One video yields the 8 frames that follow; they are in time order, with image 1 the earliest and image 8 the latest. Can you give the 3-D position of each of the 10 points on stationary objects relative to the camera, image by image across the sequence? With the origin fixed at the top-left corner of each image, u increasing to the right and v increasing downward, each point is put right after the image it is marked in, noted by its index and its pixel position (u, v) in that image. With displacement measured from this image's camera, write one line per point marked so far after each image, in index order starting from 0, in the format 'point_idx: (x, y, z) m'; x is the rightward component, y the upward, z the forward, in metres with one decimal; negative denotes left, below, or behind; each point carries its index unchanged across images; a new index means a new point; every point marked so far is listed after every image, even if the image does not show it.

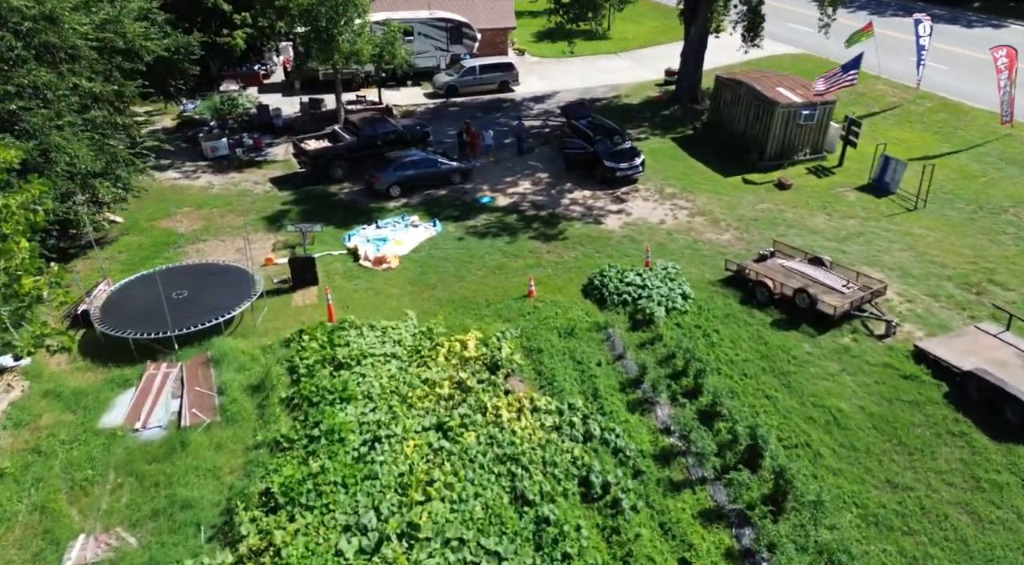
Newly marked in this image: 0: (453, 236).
0: (-1.7, +1.4, +19.7) m
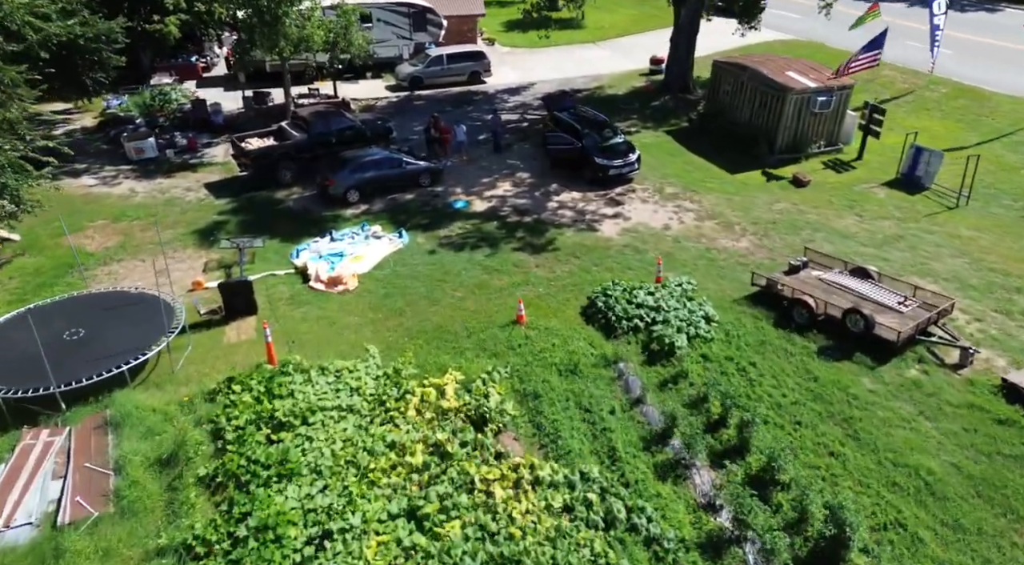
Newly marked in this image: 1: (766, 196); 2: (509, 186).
0: (-2.2, +0.9, +16.7) m
1: (+6.8, +2.3, +17.9) m
2: (-0.1, +2.8, +19.9) m
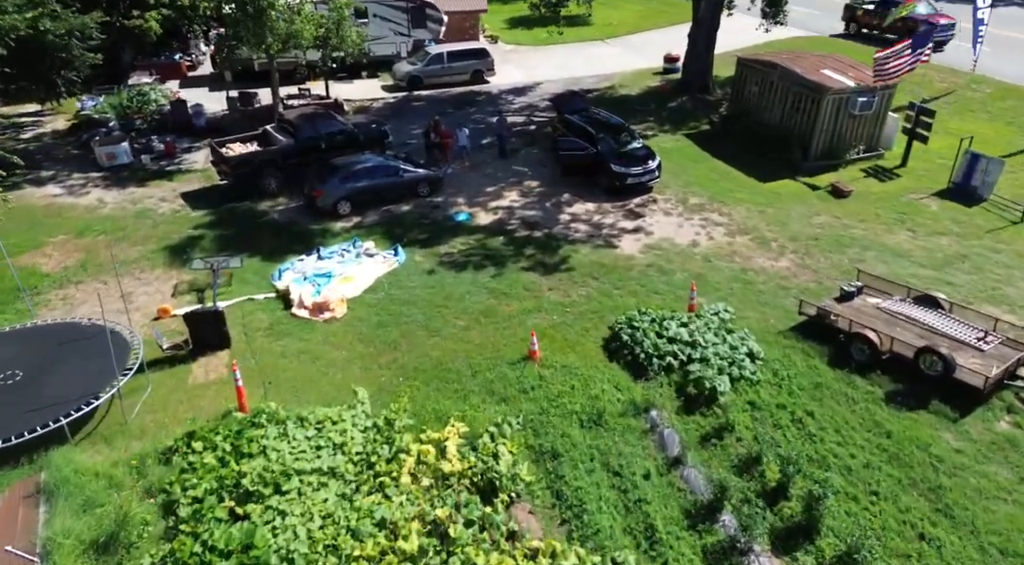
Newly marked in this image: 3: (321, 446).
0: (-2.0, +0.3, +14.8) m
1: (+7.0, +1.8, +16.1) m
2: (+0.1, +2.3, +18.1) m
3: (-2.7, -2.3, +9.4) m
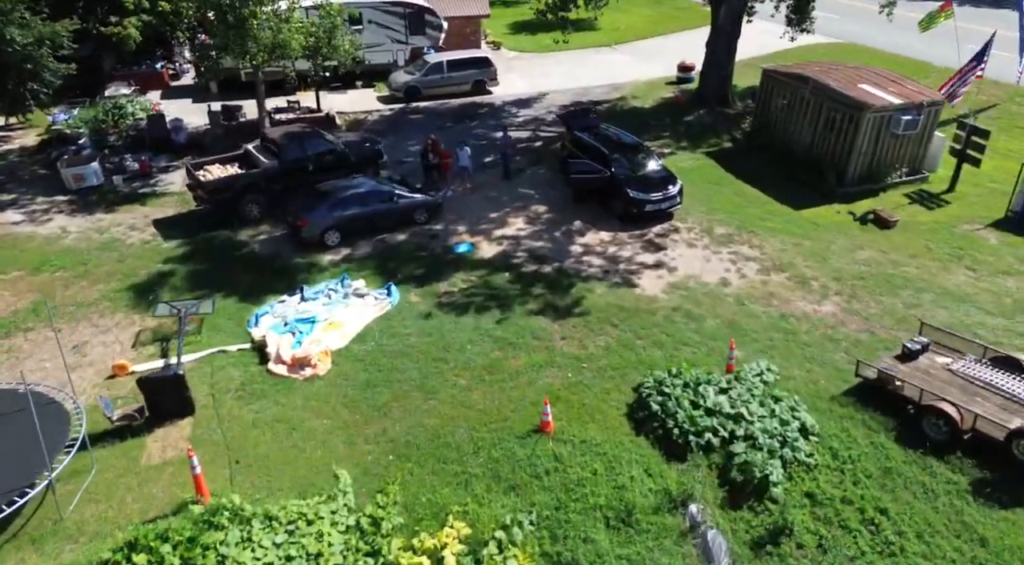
0: (-1.9, -0.5, +13.2) m
1: (+7.2, +0.9, +14.4) m
2: (+0.3, +1.4, +16.4) m
3: (-2.6, -3.2, +7.7) m
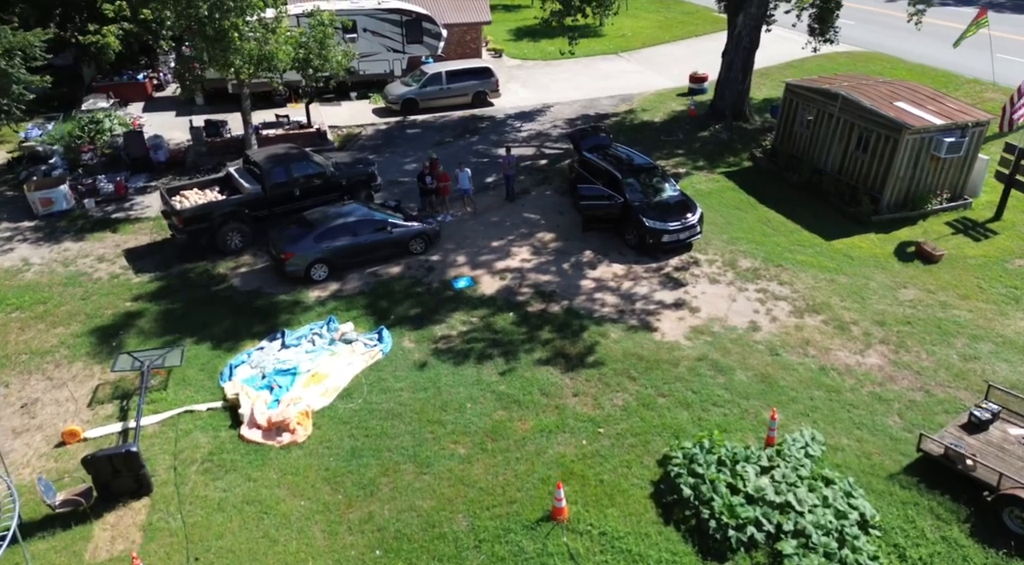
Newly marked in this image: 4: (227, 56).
0: (-1.8, -1.3, +11.8) m
1: (+7.2, +0.1, +13.0) m
2: (+0.4, +0.6, +15.0) m
3: (-2.5, -4.0, +6.4) m
4: (-7.6, +6.1, +17.8) m
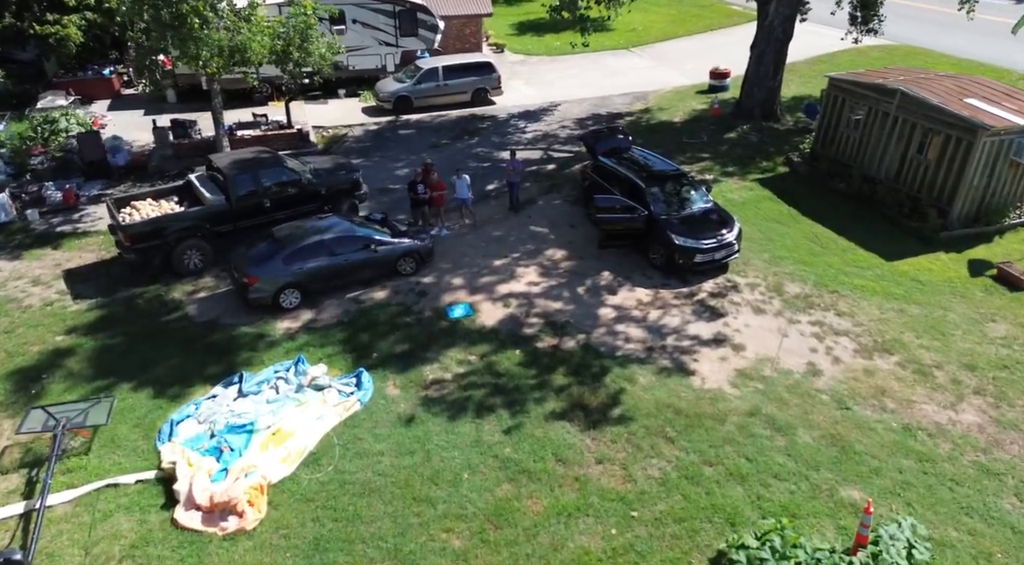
0: (-1.7, -1.8, +9.6) m
1: (+7.4, -0.4, +10.8) m
2: (+0.5, +0.1, +12.9) m
3: (-2.4, -4.5, +4.2) m
4: (-7.5, +5.6, +15.6) m
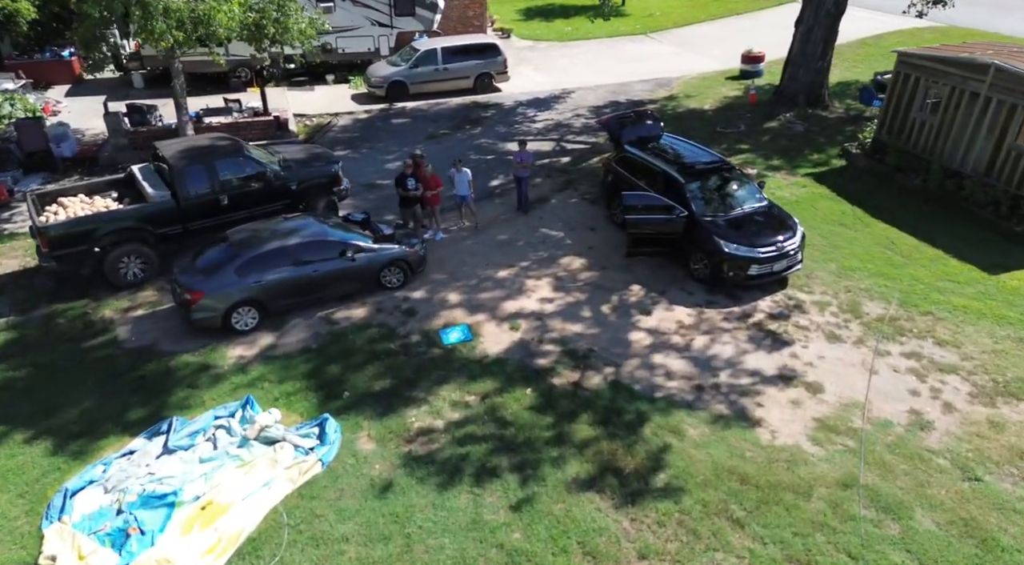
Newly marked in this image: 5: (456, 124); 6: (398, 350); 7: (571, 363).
0: (-1.6, -2.1, +7.3) m
1: (+7.5, -0.7, +8.4) m
2: (+0.6, -0.1, +10.5) m
3: (-2.3, -4.7, +1.8) m
4: (-7.4, +5.3, +13.3) m
5: (-1.5, +4.1, +17.4) m
6: (-1.6, -0.9, +9.3) m
7: (+0.8, -1.1, +8.9) m
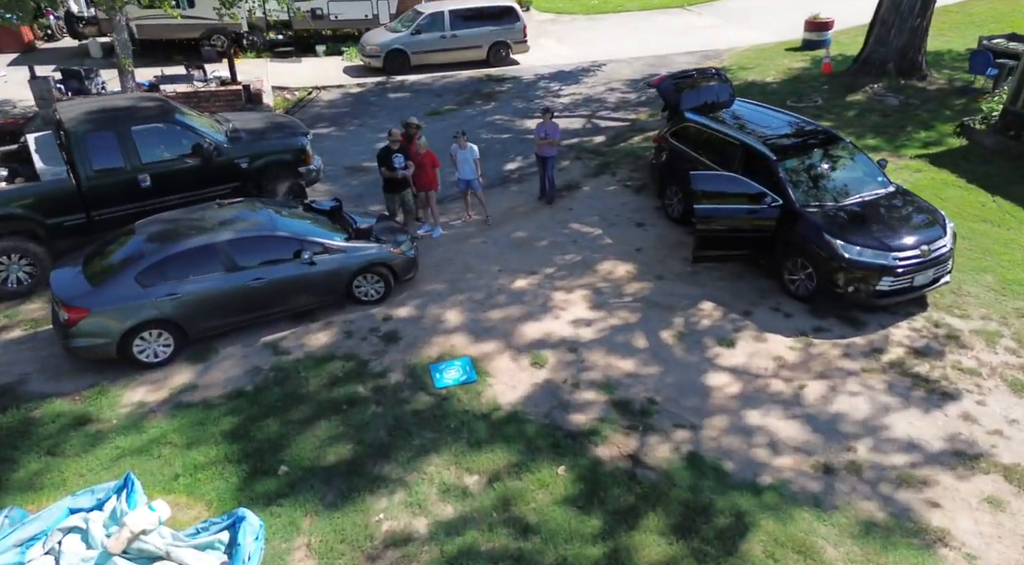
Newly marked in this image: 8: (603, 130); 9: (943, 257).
0: (-1.4, -2.2, +4.4) m
1: (+7.7, -0.9, +5.3) m
2: (+0.9, -0.3, +7.5) m
3: (-2.3, -4.8, -1.1) m
4: (-7.0, +5.3, +10.5) m
5: (-1.0, +4.0, +14.4) m
6: (-1.4, -1.0, +6.4) m
7: (+1.0, -1.2, +6.0) m
8: (+1.7, +2.8, +12.3) m
9: (+4.4, +0.3, +6.8) m
